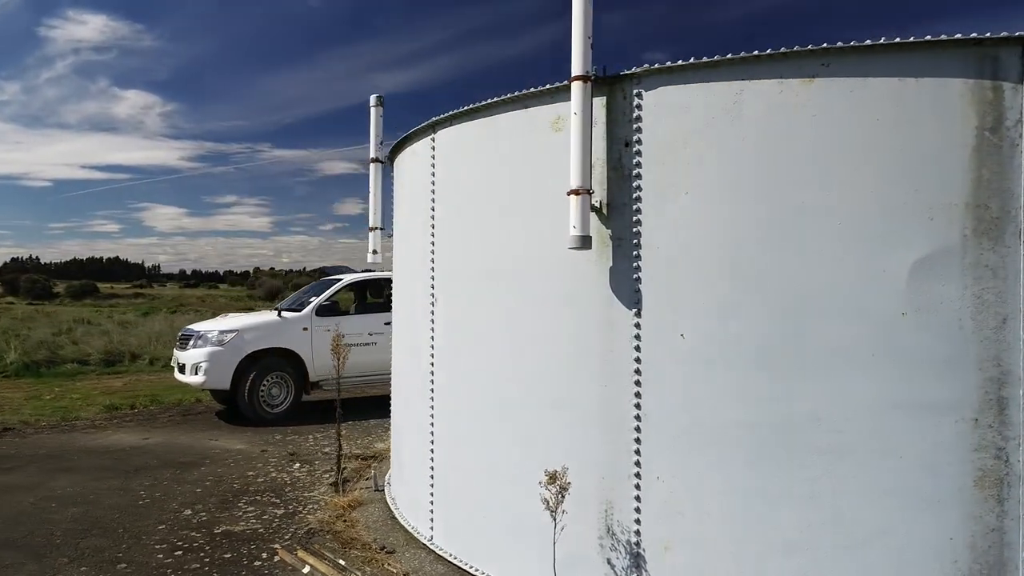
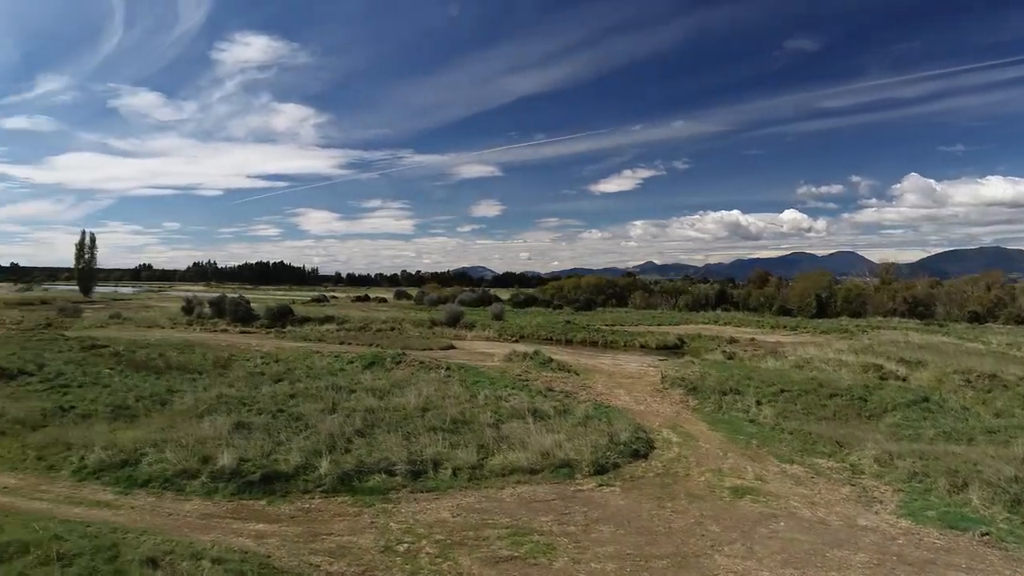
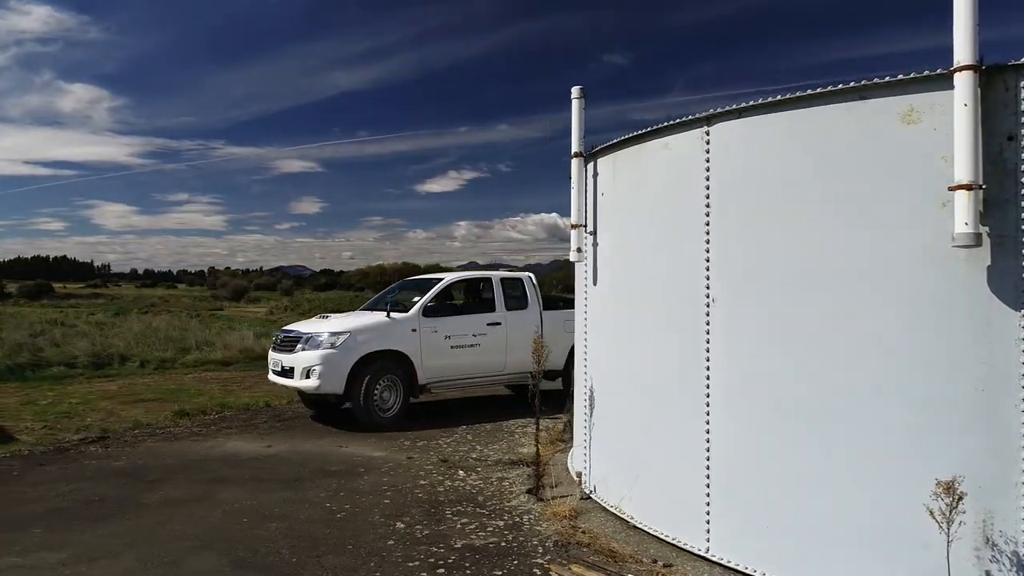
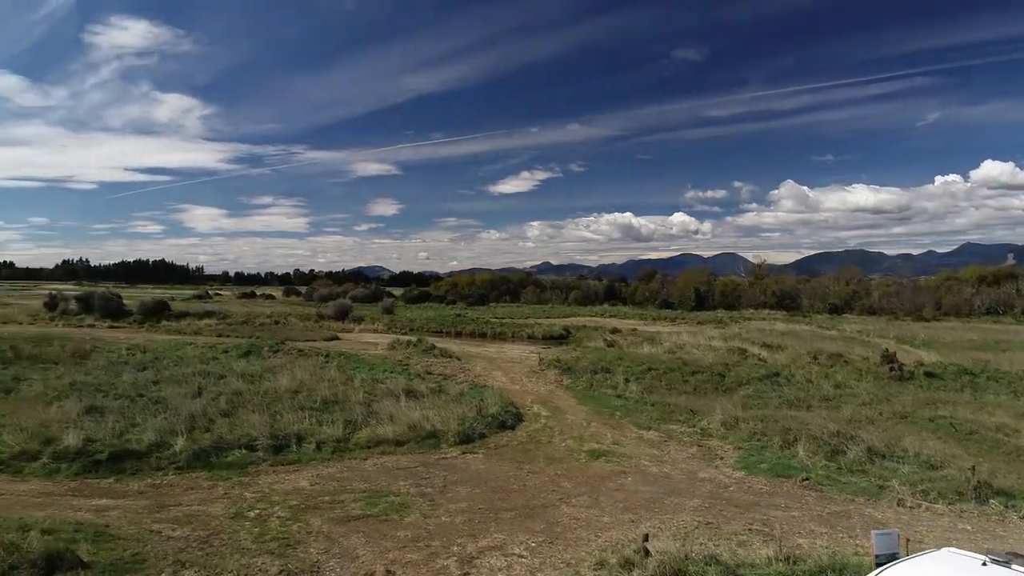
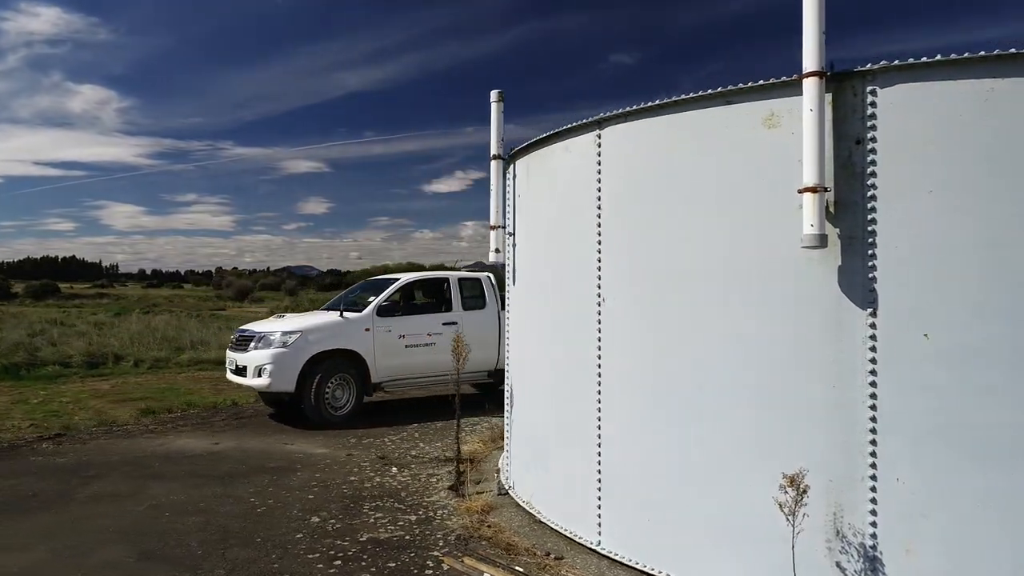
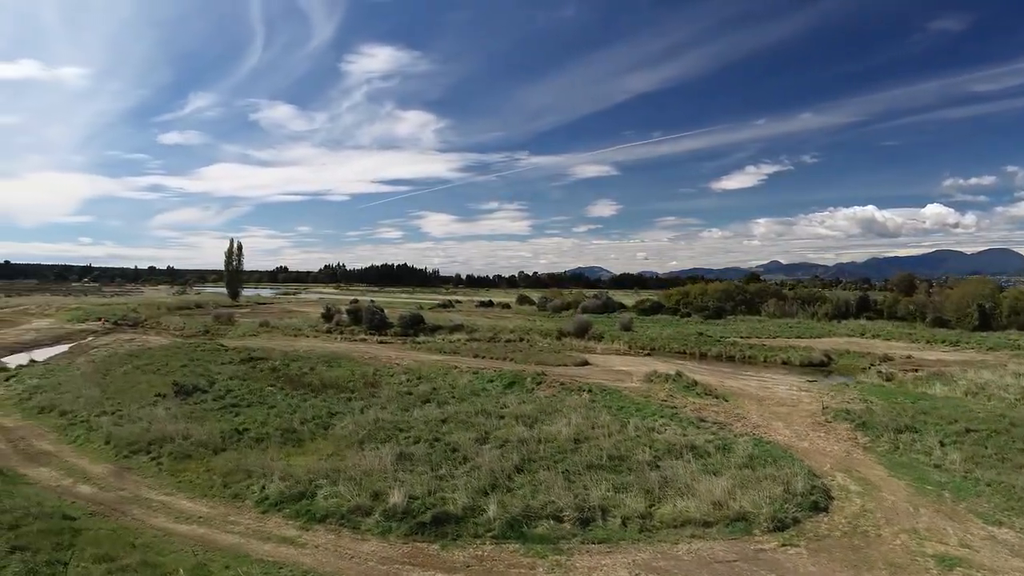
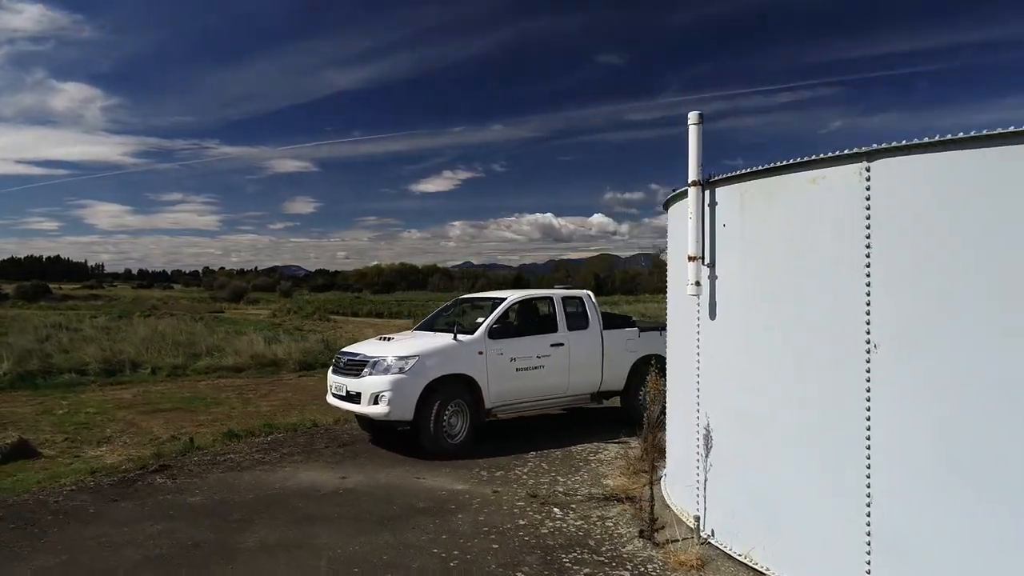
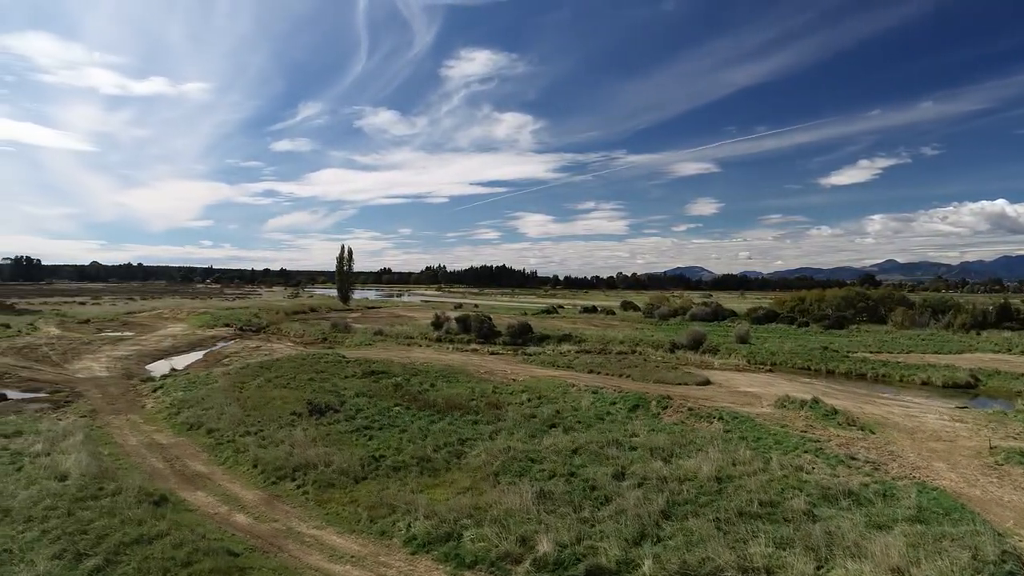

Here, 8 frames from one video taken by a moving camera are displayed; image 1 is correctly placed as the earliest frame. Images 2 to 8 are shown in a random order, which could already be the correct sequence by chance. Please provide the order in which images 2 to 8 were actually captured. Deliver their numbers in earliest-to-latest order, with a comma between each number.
5, 3, 7, 4, 2, 6, 8
